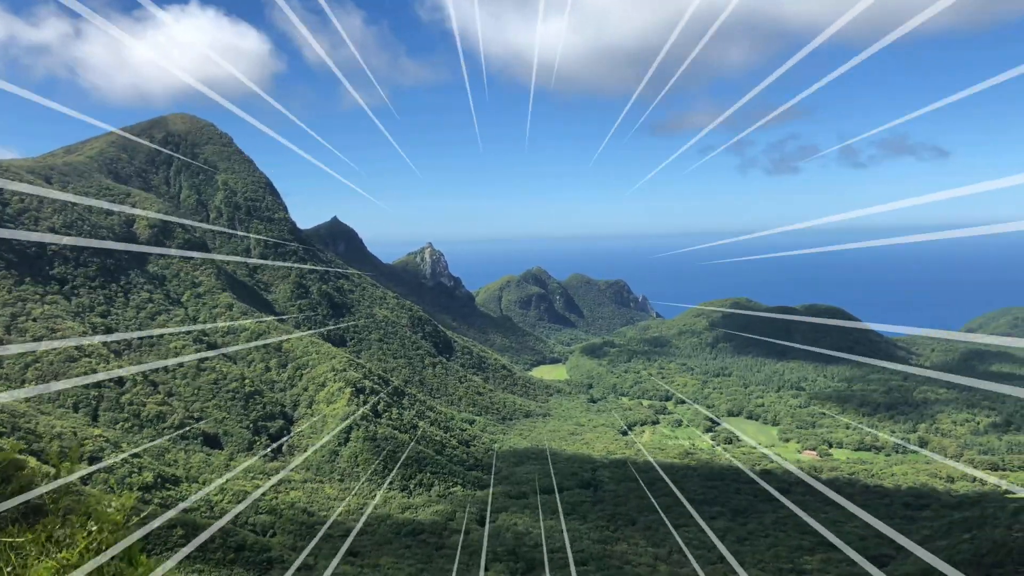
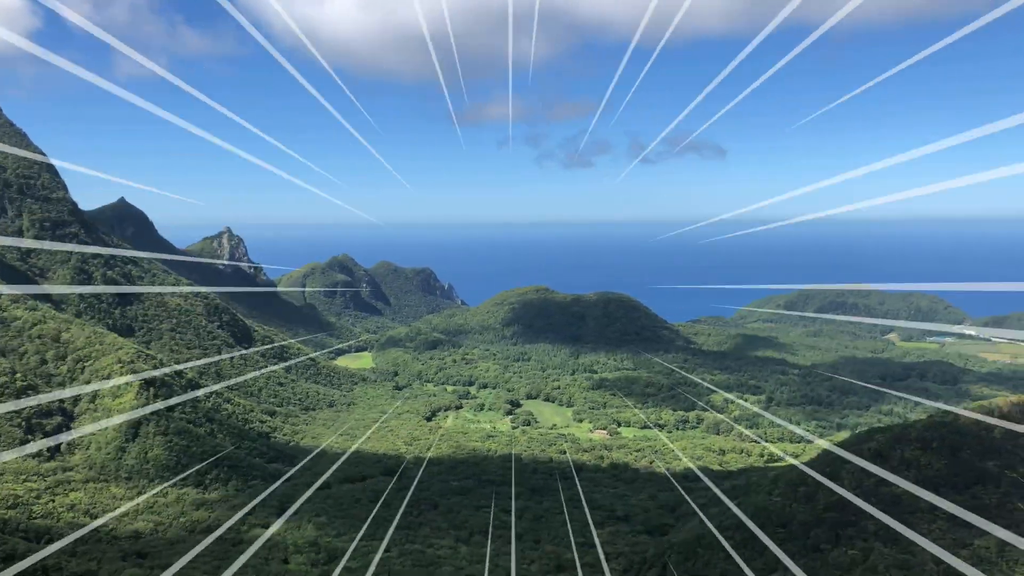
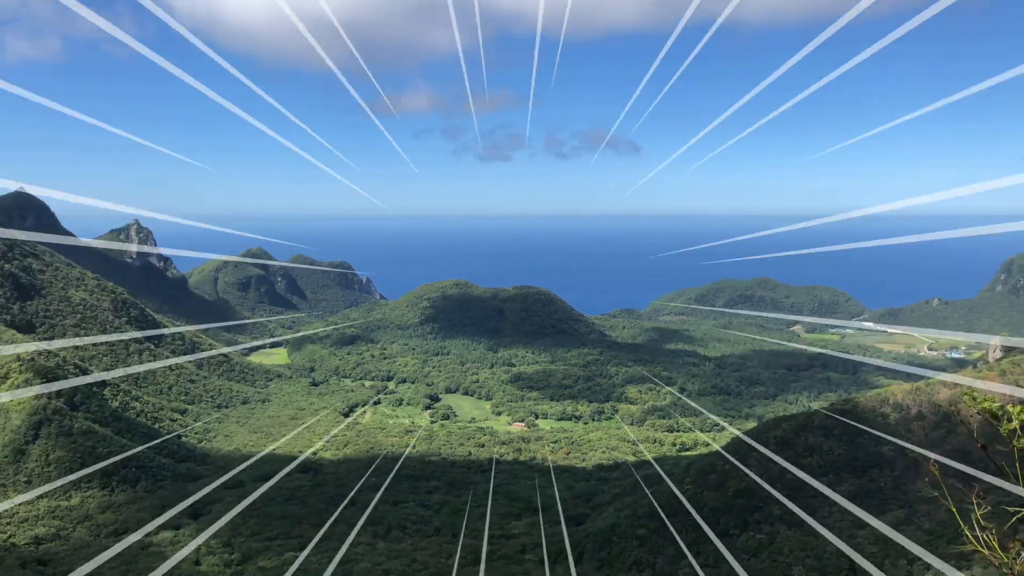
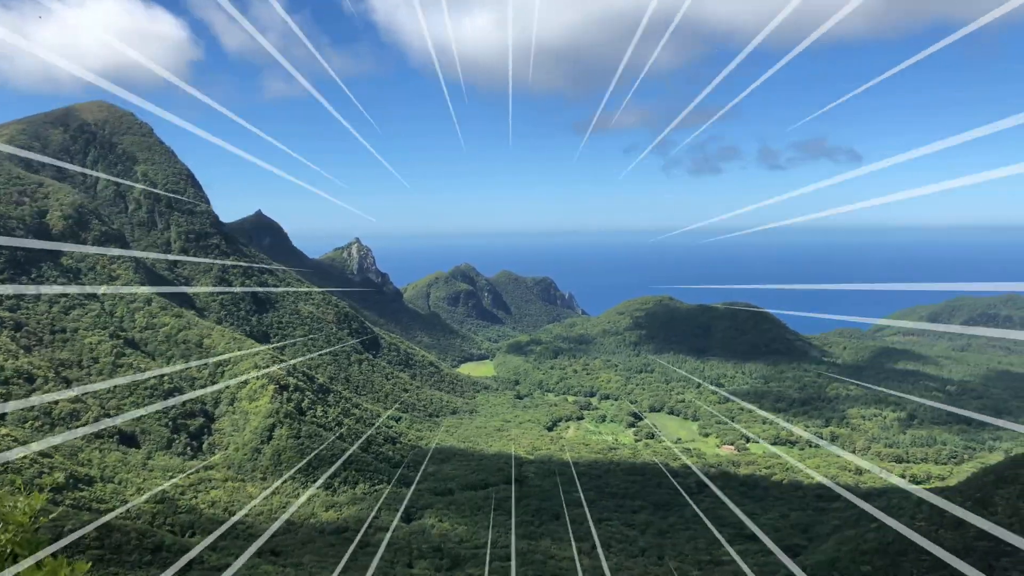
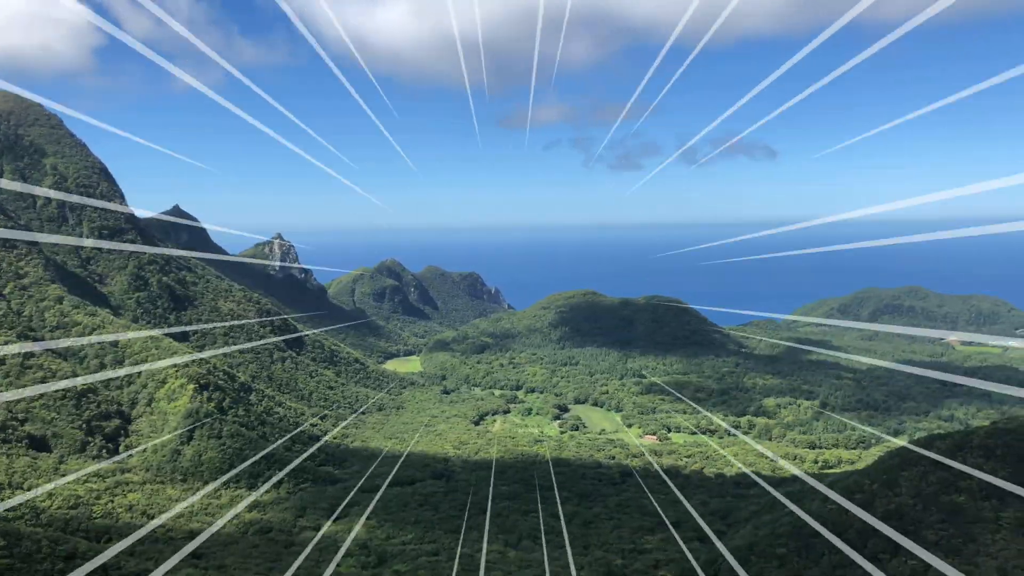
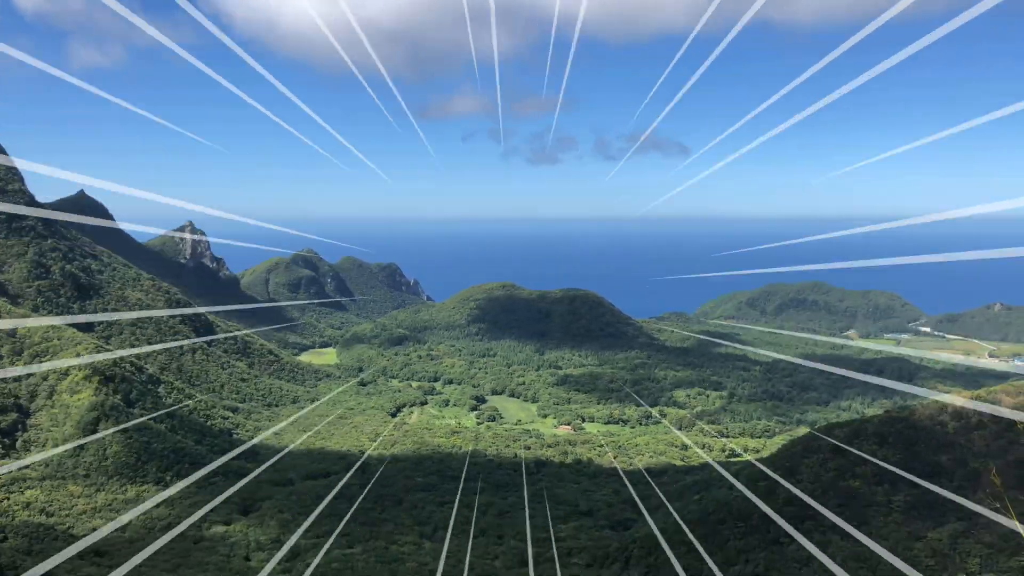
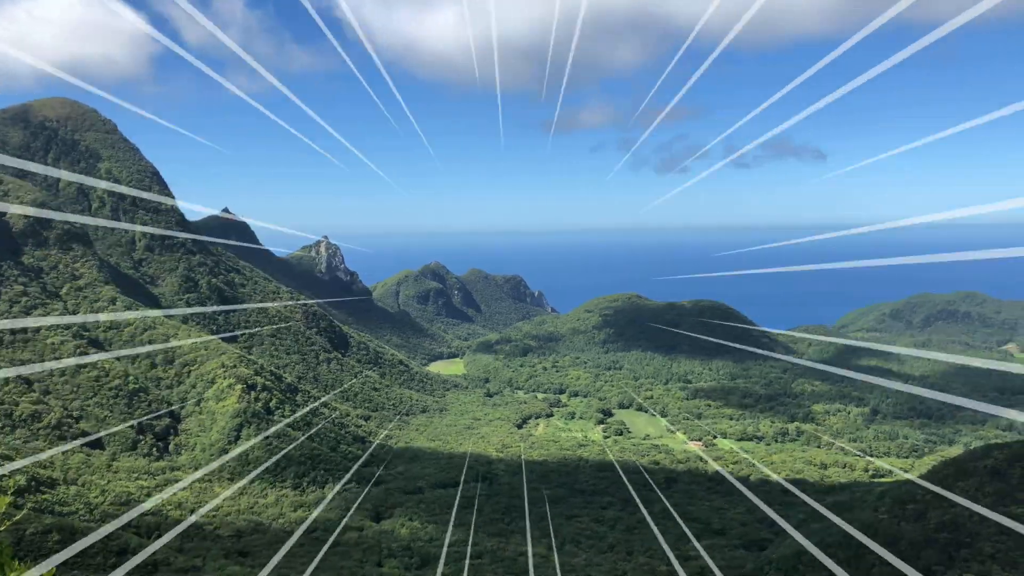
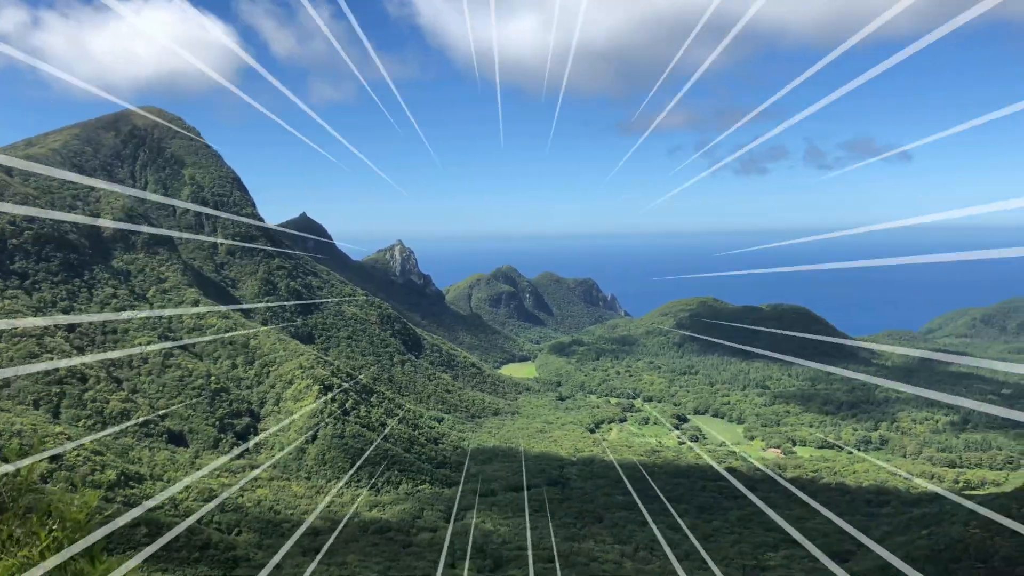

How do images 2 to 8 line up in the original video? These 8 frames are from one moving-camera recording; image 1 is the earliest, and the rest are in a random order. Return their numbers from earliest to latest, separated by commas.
8, 4, 7, 5, 2, 6, 3
